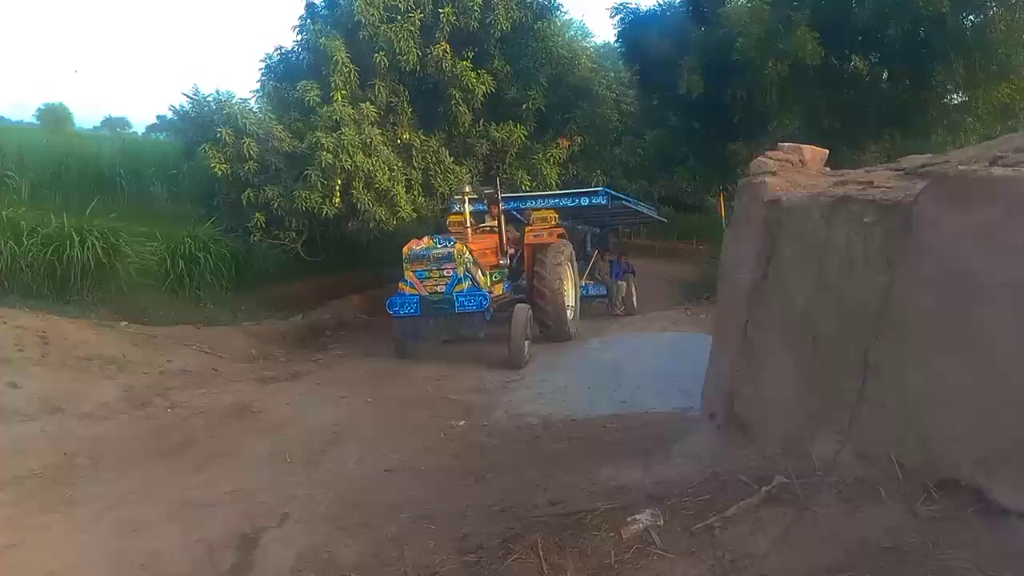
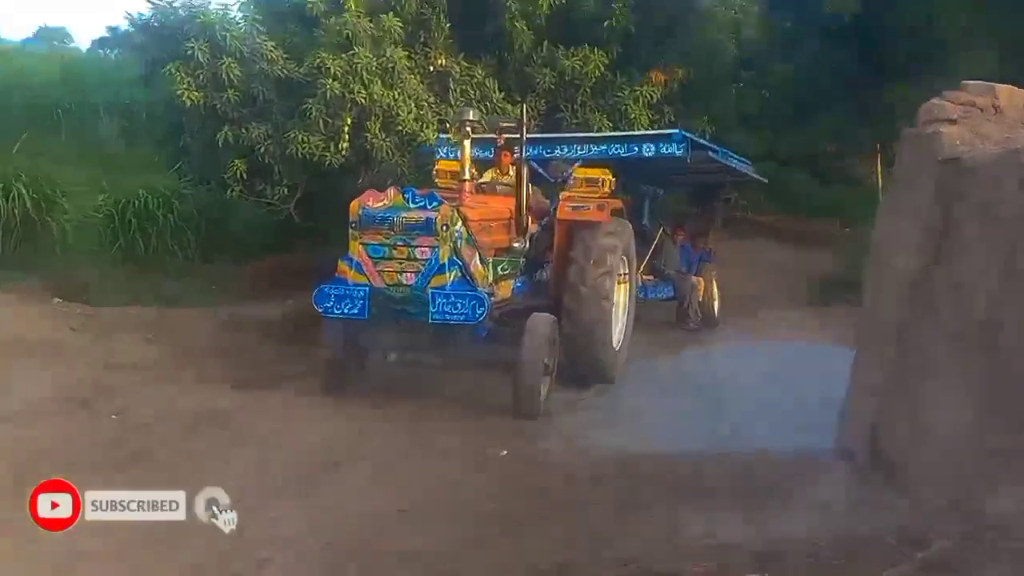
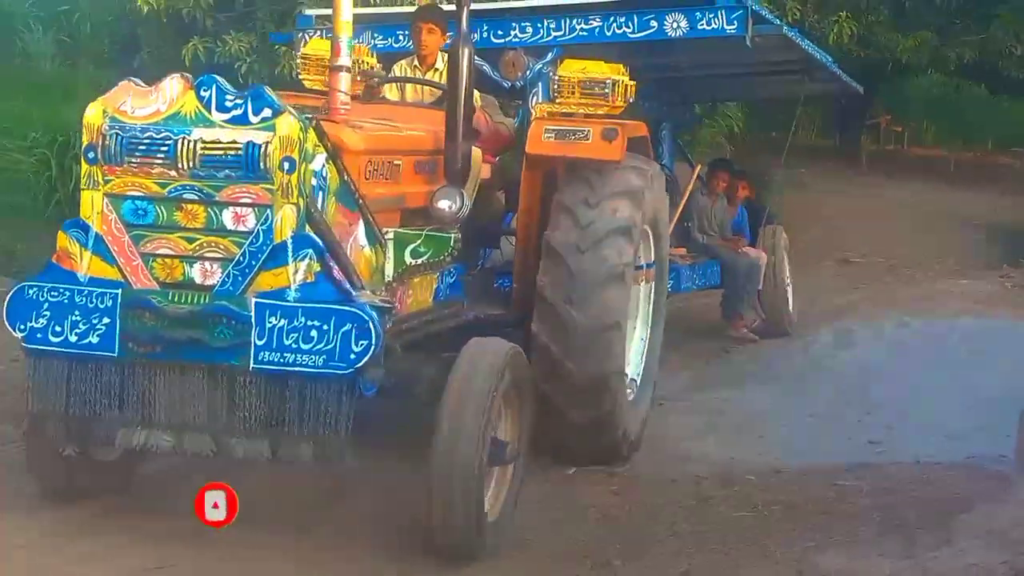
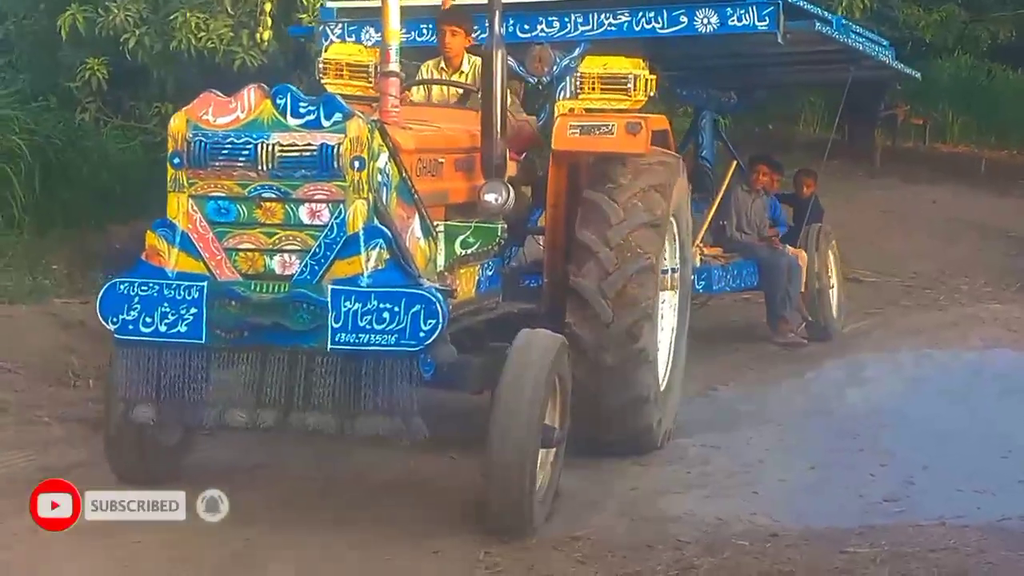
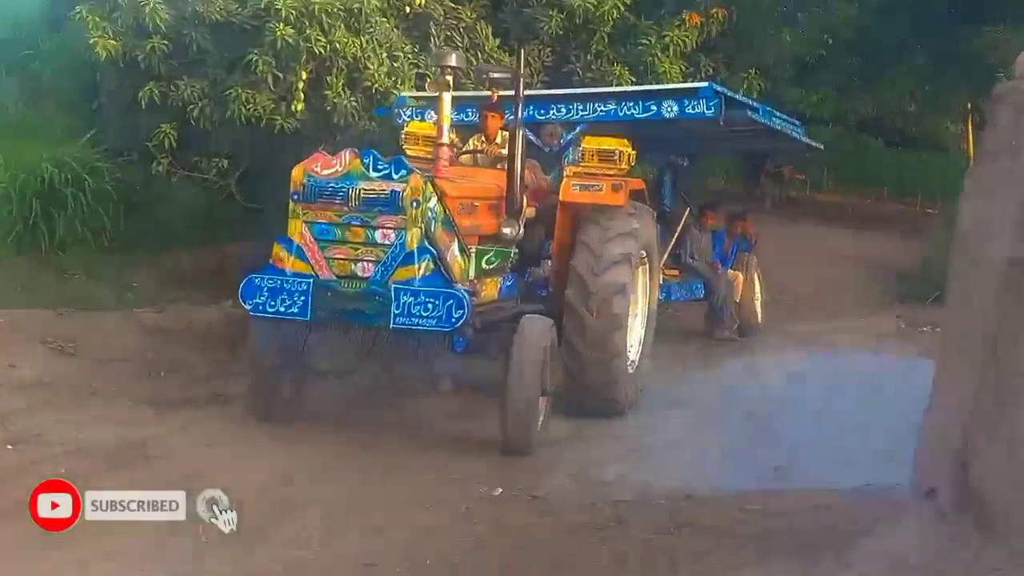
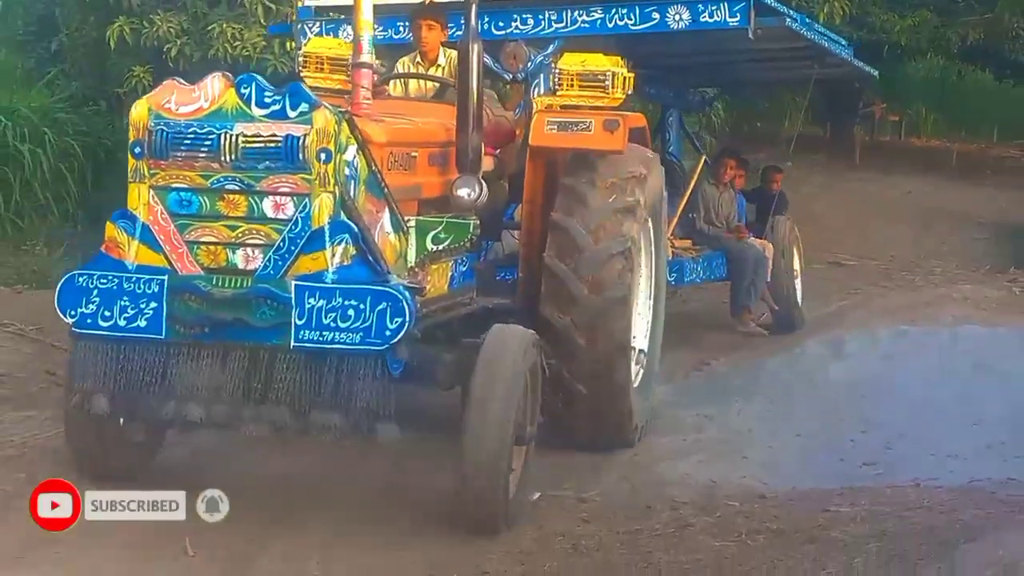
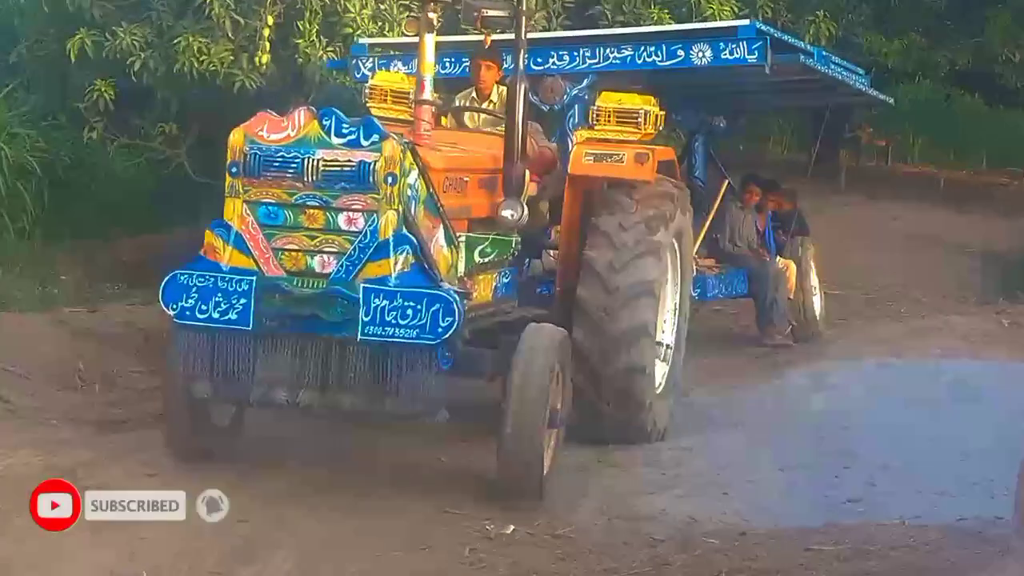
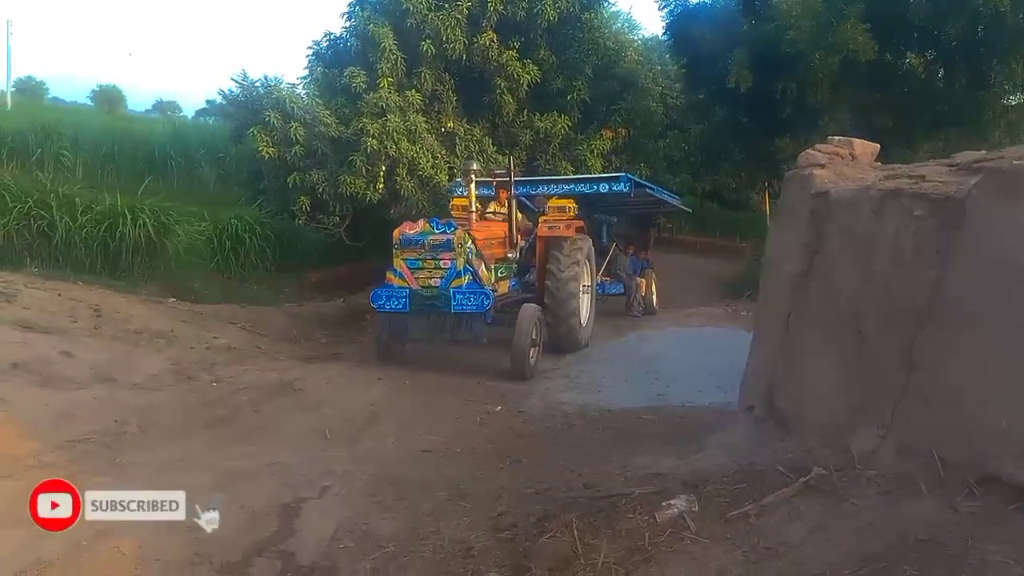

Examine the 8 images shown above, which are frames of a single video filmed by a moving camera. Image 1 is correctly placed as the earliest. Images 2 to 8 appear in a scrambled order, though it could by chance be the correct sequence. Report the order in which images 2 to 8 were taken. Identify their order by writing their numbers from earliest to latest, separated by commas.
8, 2, 5, 7, 4, 6, 3
